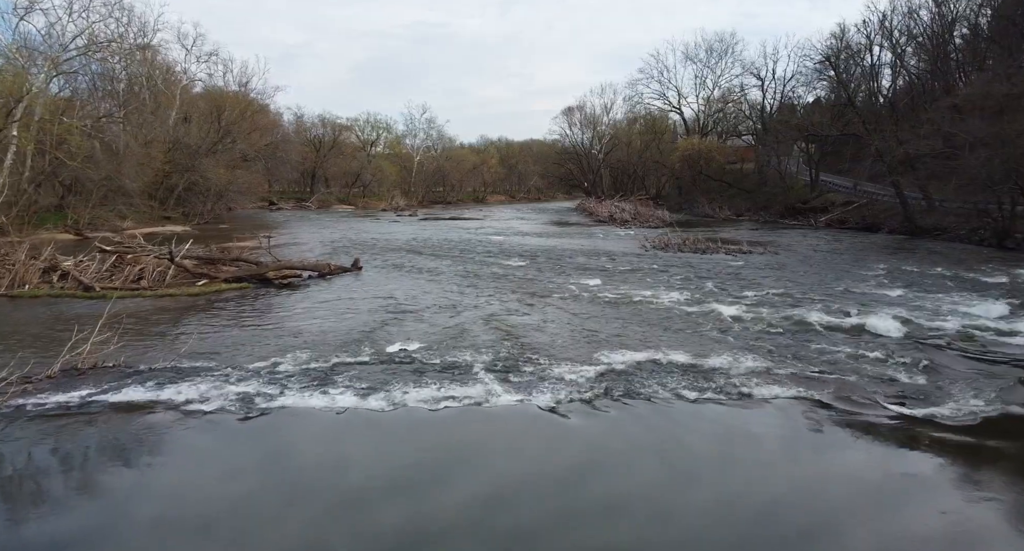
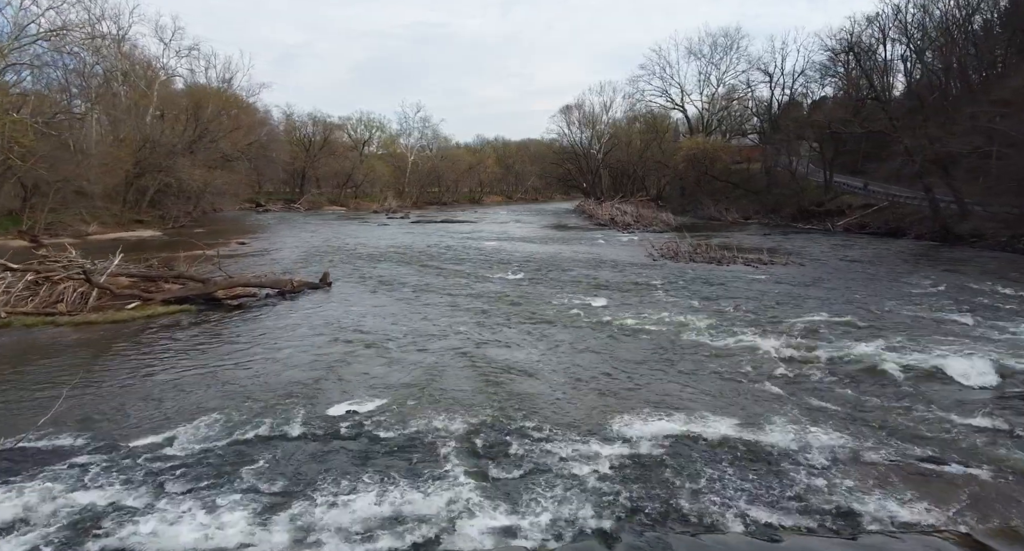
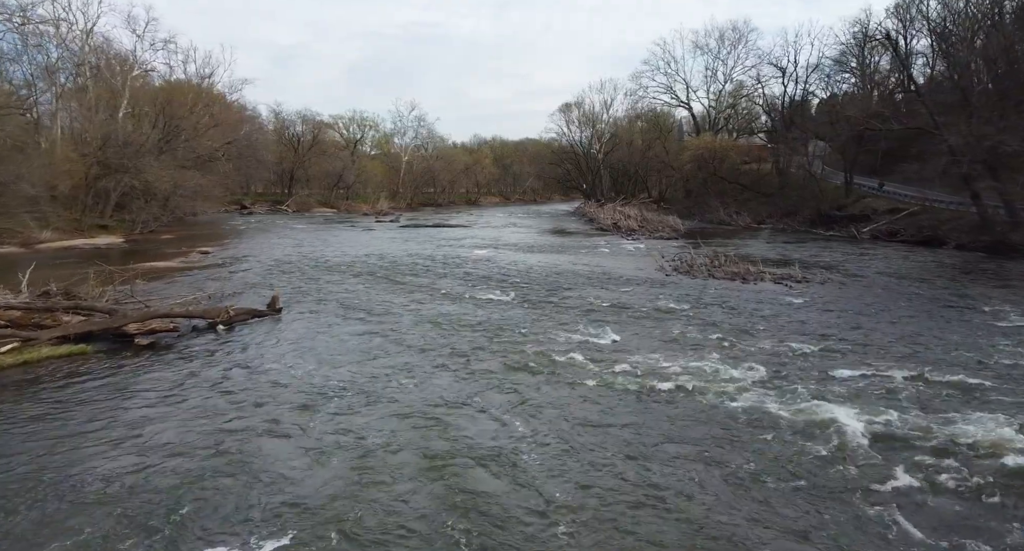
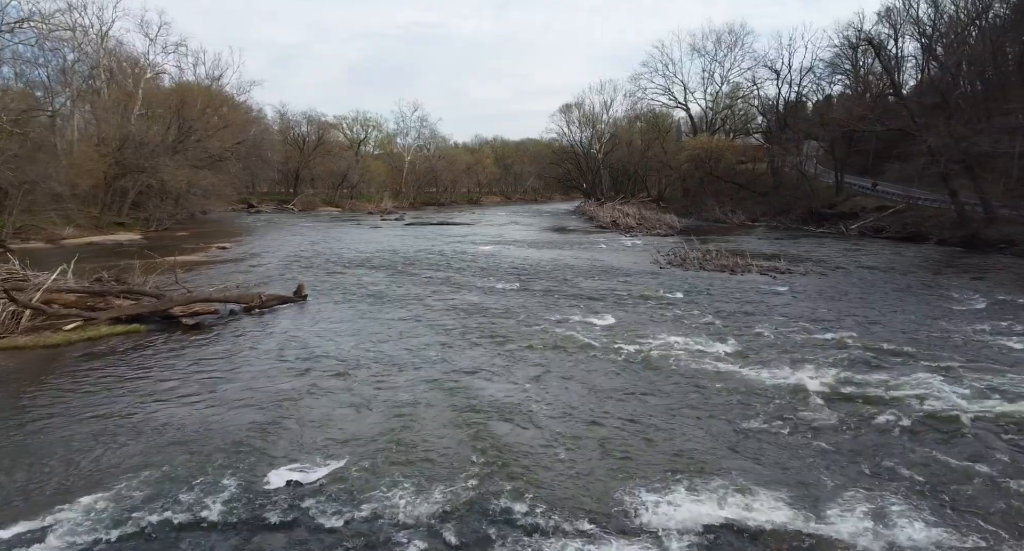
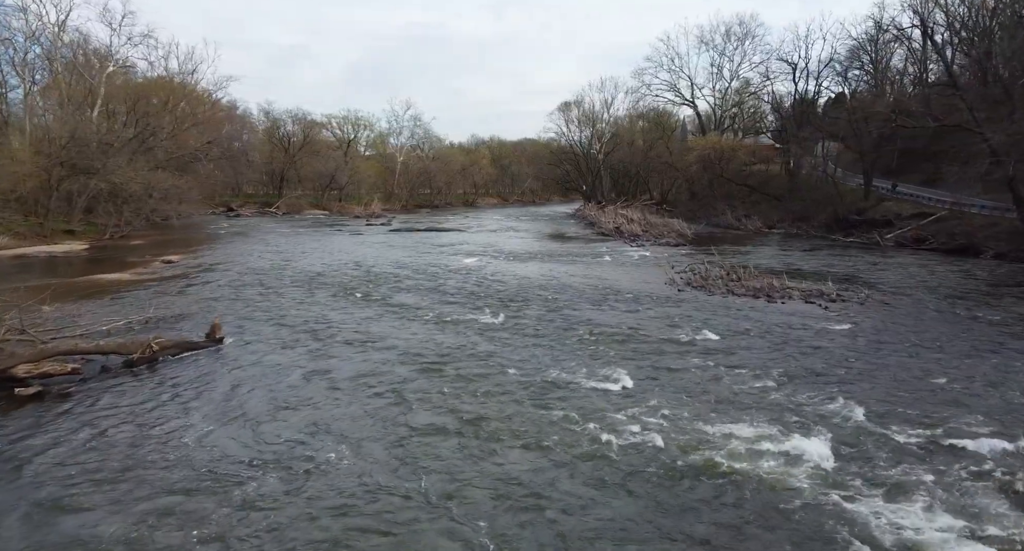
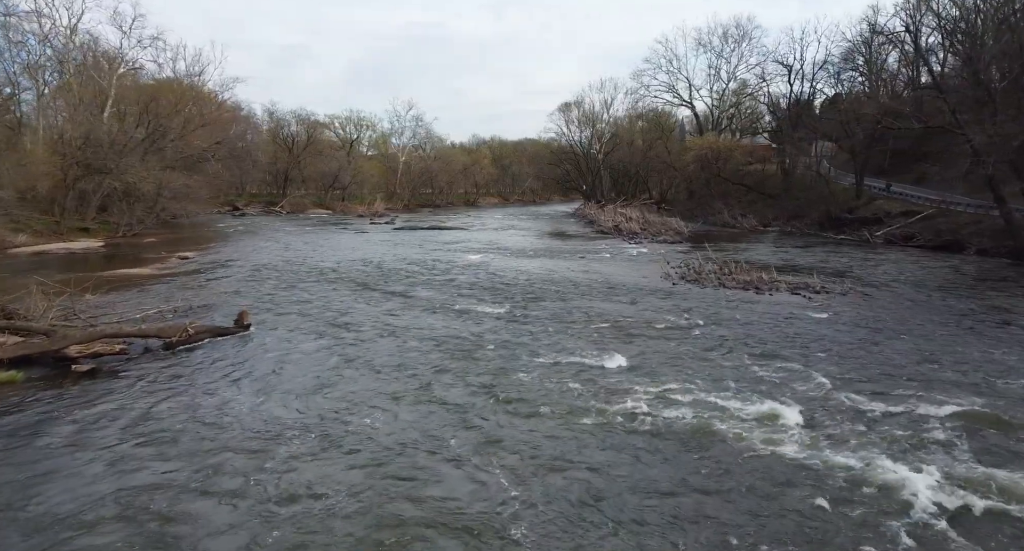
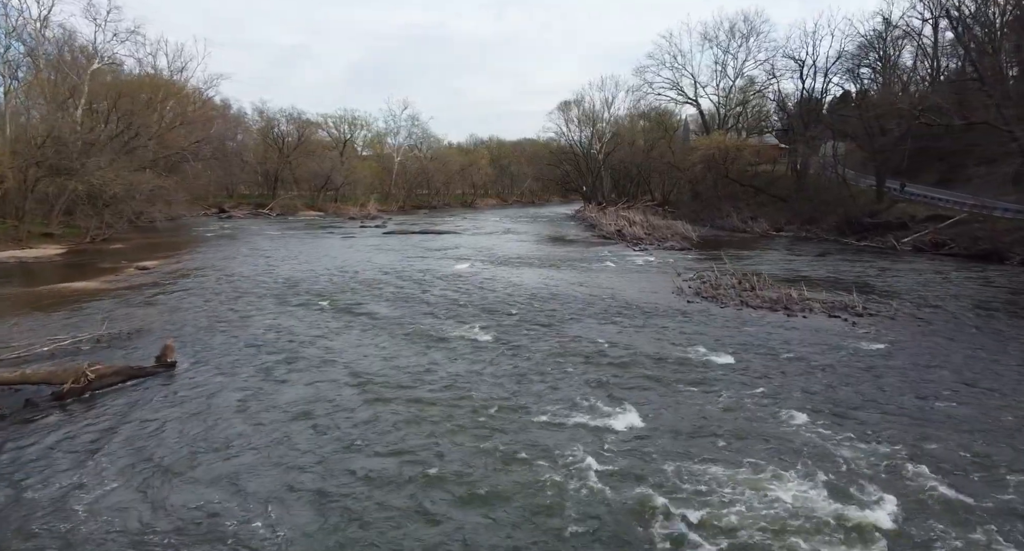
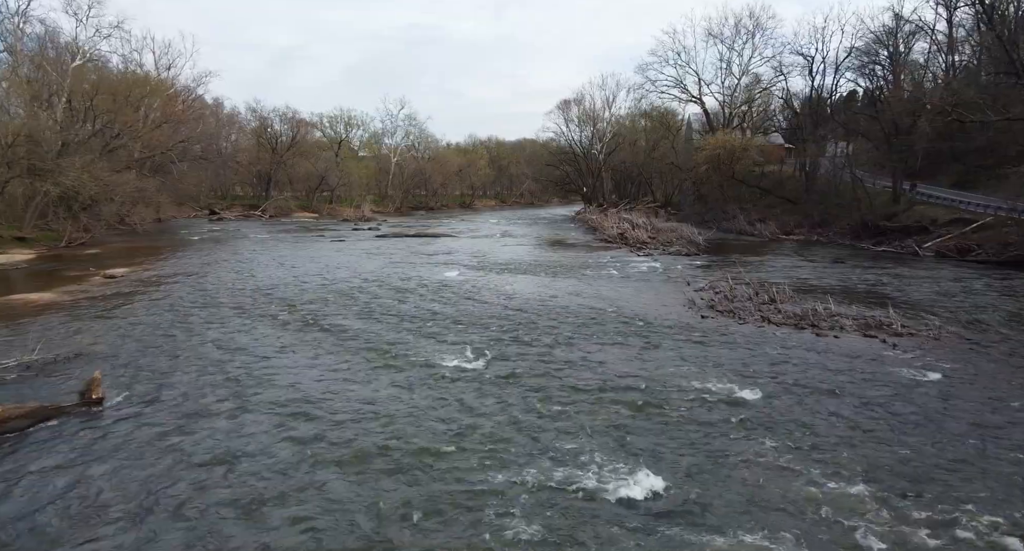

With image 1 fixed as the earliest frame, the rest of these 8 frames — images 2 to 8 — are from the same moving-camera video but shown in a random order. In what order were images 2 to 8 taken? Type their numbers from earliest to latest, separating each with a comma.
2, 4, 3, 6, 5, 7, 8
